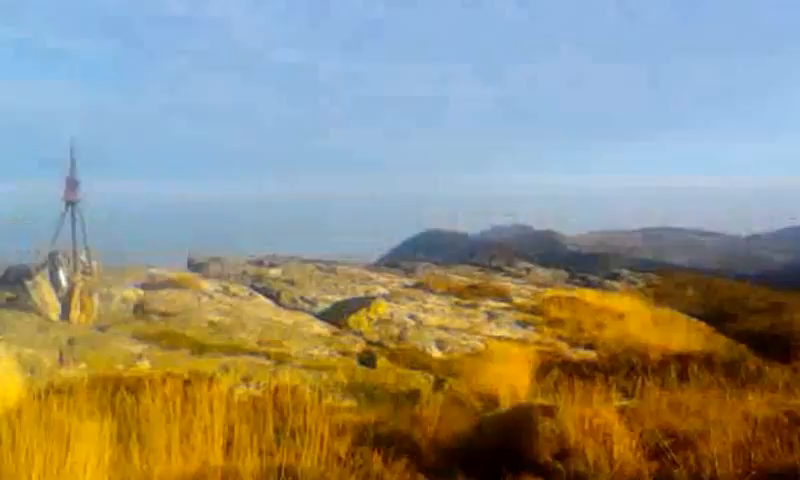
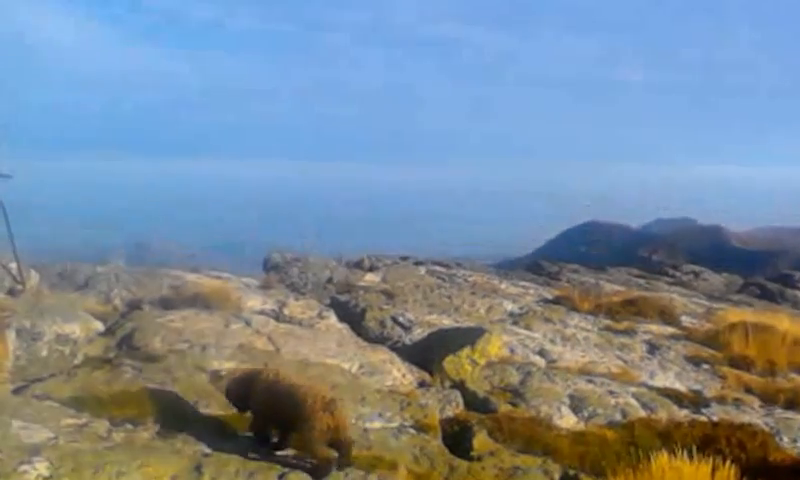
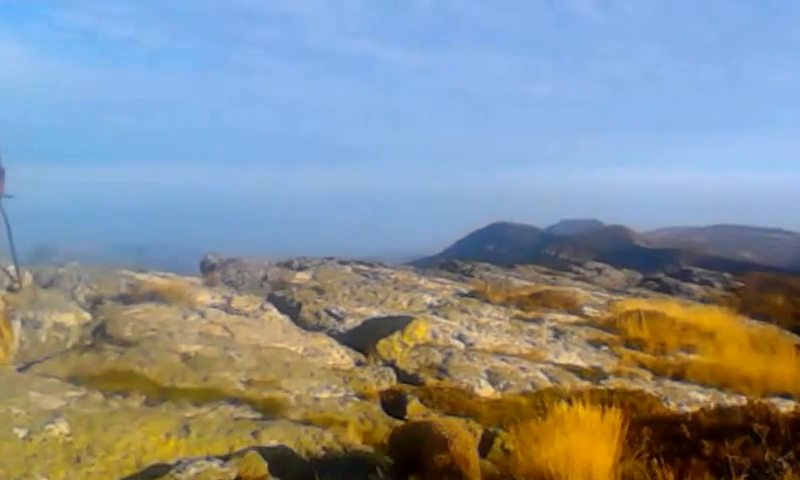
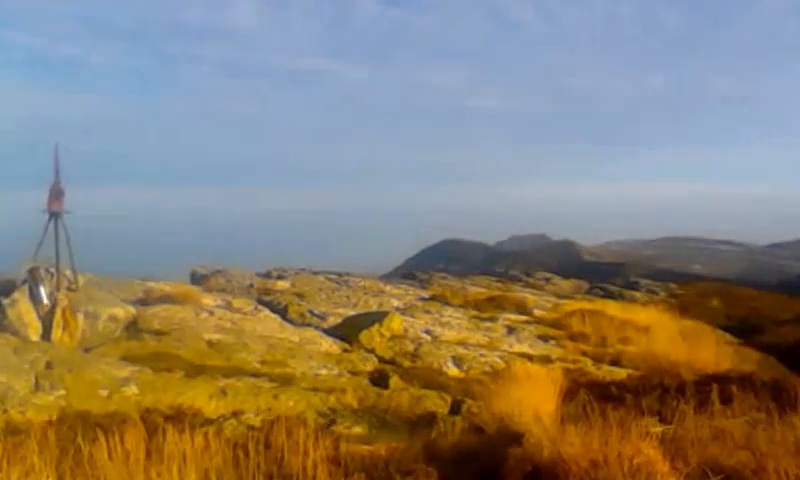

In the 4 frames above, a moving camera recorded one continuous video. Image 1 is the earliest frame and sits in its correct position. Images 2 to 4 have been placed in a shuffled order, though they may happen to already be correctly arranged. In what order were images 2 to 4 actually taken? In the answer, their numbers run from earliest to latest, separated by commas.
4, 3, 2
